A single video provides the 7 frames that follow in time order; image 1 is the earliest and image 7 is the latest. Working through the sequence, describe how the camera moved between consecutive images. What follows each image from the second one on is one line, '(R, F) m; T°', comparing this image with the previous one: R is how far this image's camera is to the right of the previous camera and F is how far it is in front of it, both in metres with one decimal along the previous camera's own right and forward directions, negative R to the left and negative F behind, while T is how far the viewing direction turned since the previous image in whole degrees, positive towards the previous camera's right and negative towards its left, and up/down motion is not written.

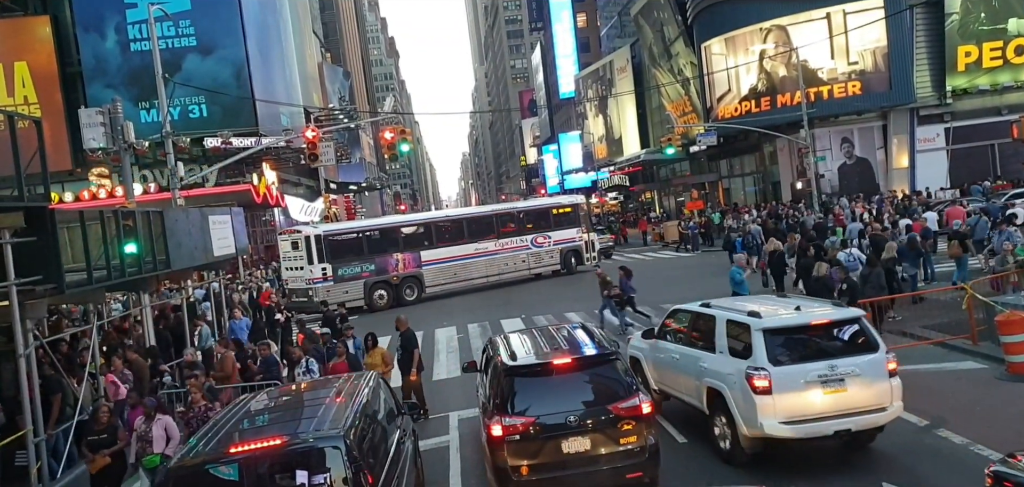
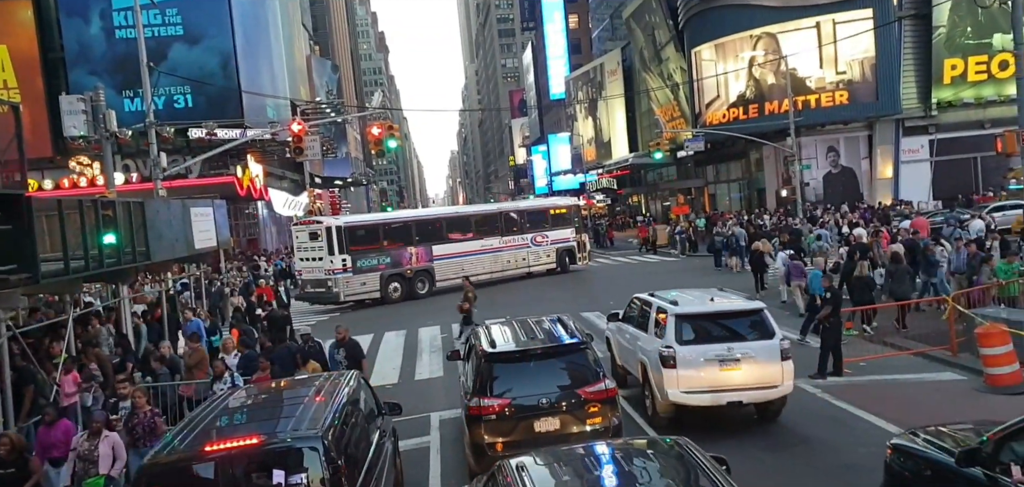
(0.0, +0.1) m; +1°
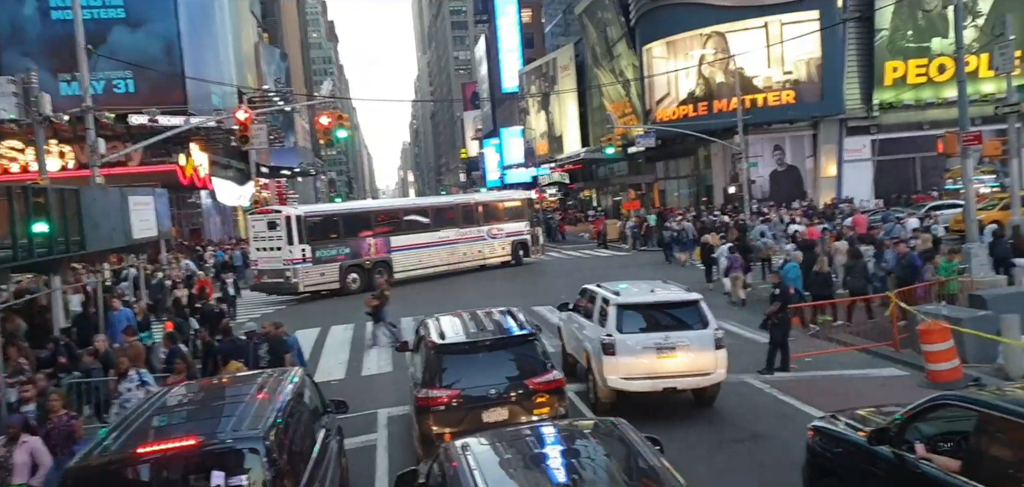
(0.0, +0.1) m; +4°
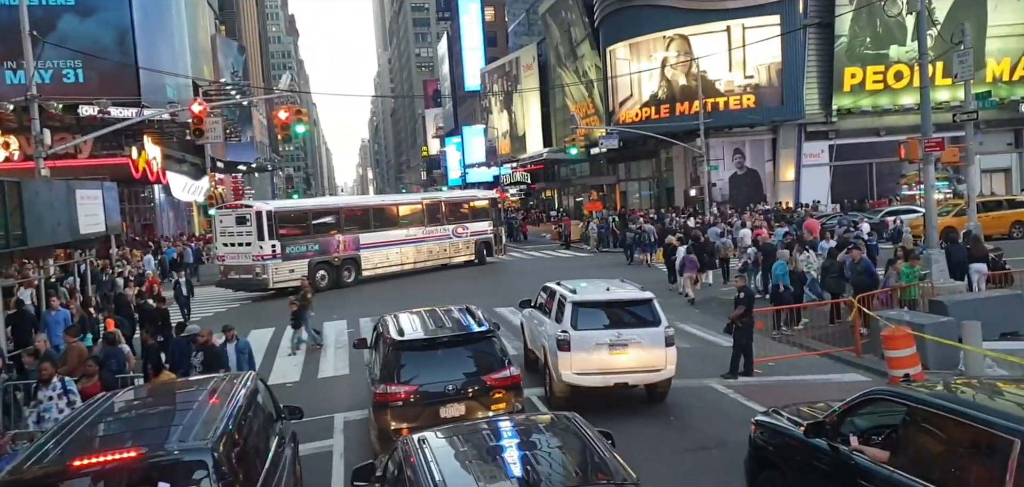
(-0.1, +0.2) m; +3°
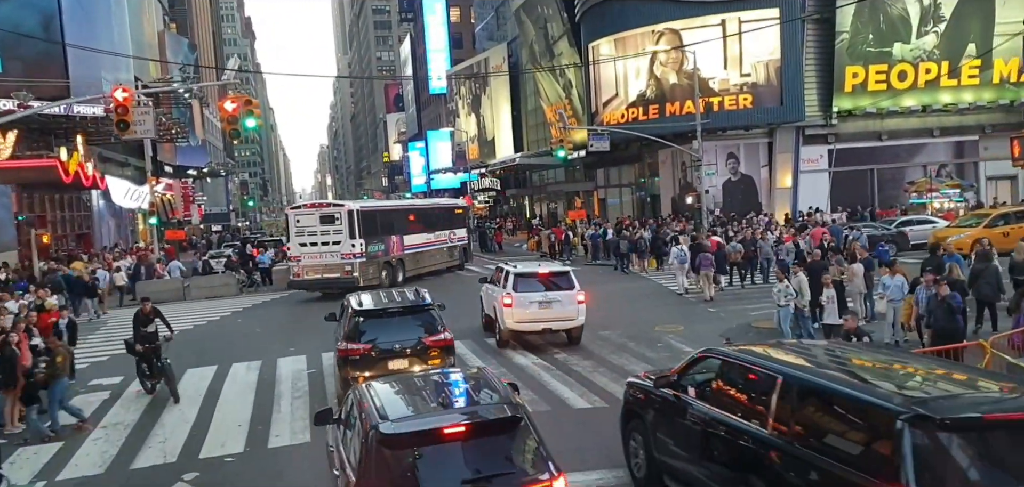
(-0.7, +2.8) m; +3°
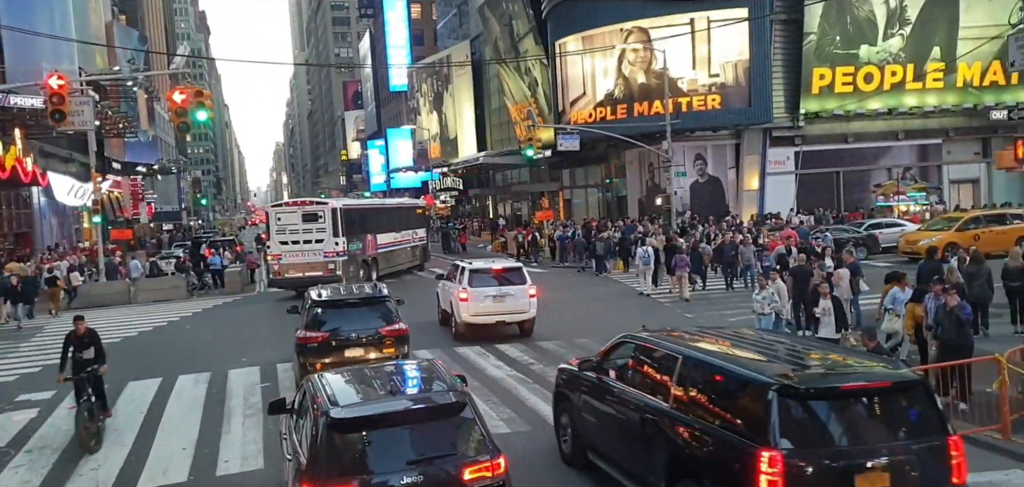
(-0.2, +0.8) m; +3°
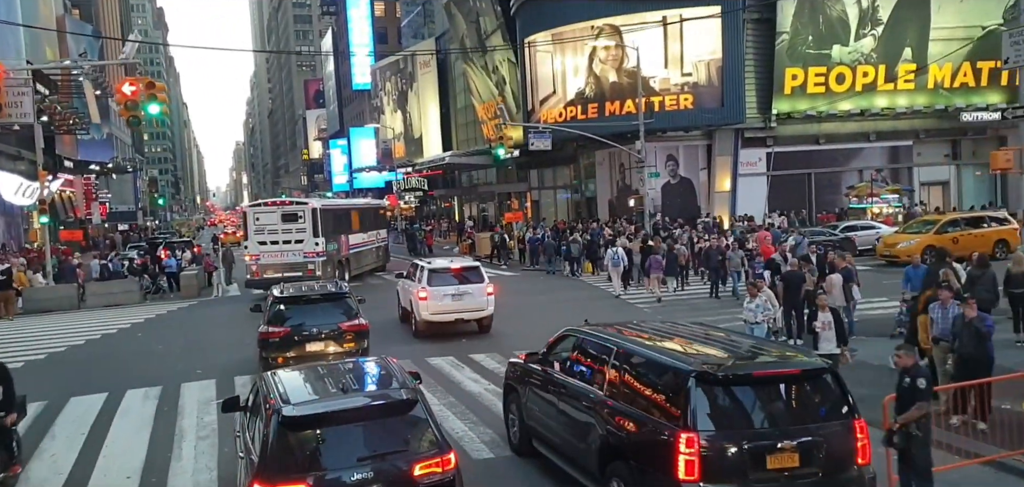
(-0.2, +0.9) m; +3°
